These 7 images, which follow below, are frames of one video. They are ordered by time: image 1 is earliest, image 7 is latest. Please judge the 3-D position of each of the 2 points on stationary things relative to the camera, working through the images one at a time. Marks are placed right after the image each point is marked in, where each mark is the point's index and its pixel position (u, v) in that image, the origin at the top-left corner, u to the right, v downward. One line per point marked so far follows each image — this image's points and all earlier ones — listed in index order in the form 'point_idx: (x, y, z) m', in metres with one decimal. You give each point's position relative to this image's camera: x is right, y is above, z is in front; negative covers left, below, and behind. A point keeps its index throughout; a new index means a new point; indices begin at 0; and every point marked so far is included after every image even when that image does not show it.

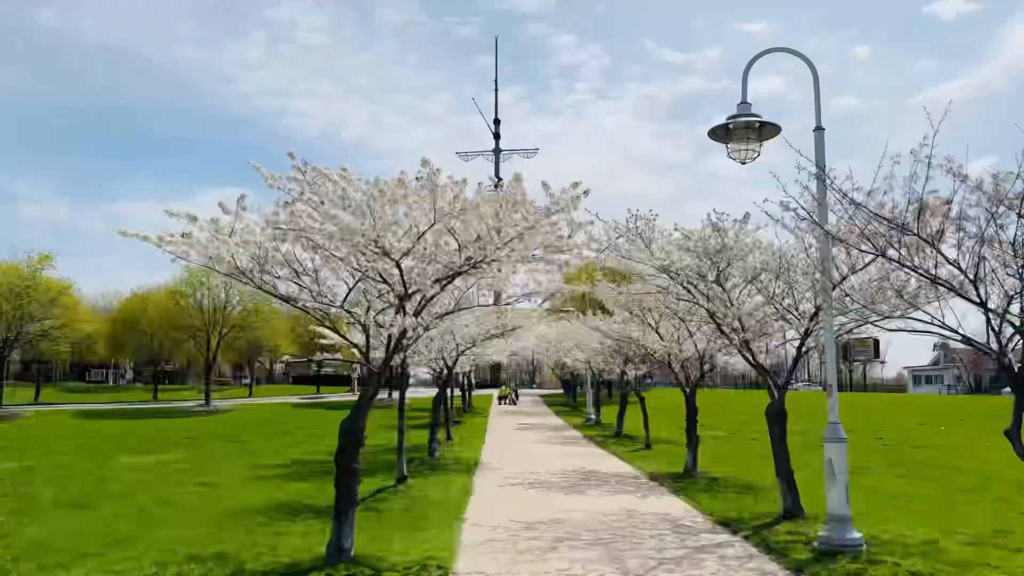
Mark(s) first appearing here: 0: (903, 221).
0: (+3.2, +0.6, +6.4) m
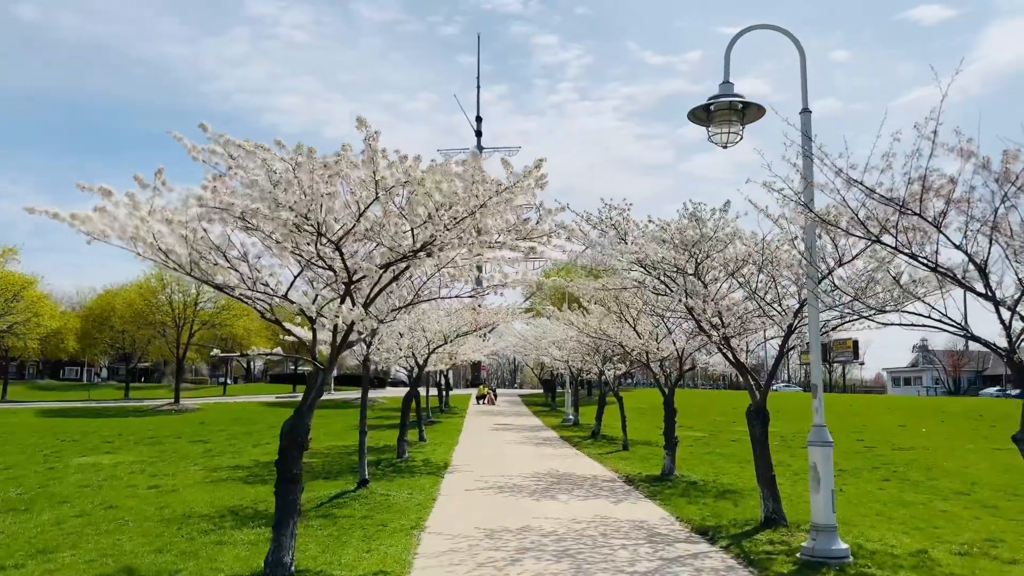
0: (+2.9, +0.6, +5.8) m
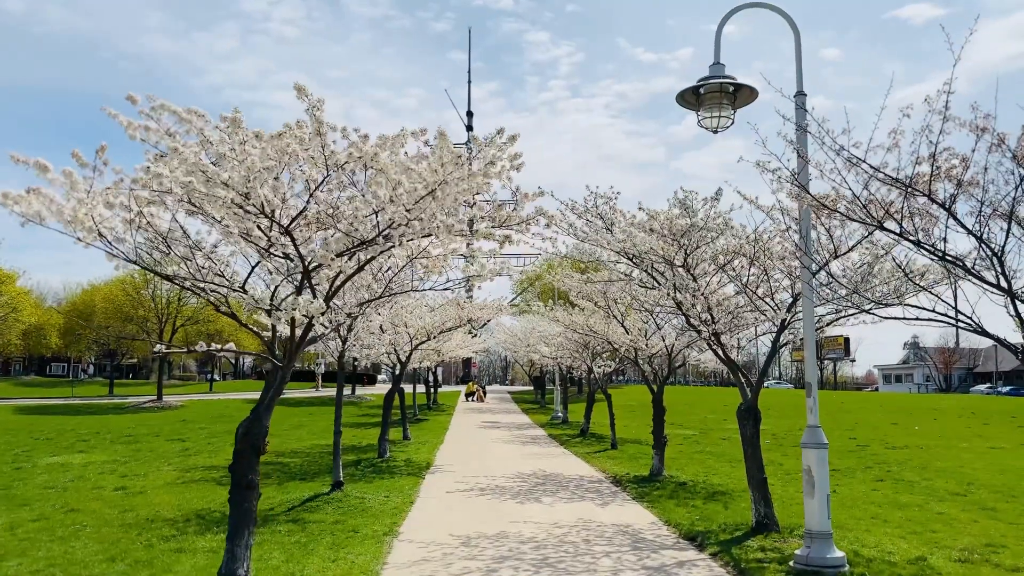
0: (+2.7, +0.7, +5.3) m
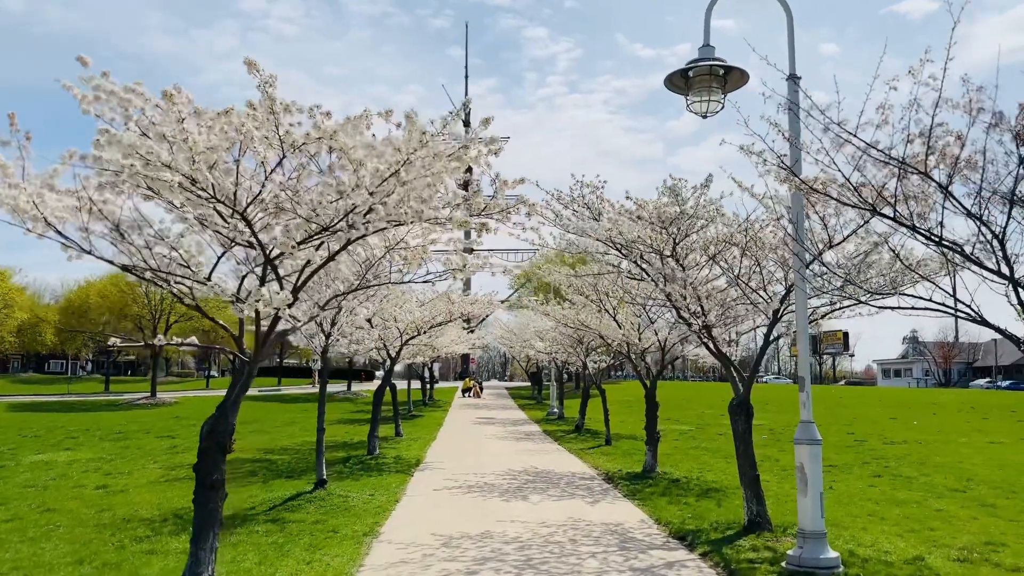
0: (+2.5, +0.8, +4.9) m
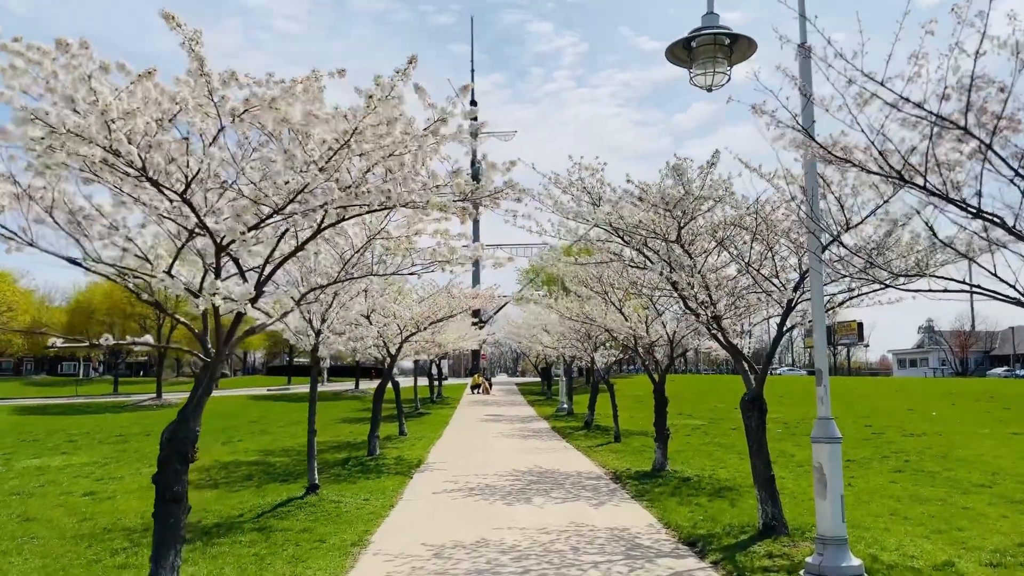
0: (+2.3, +0.9, +4.3) m
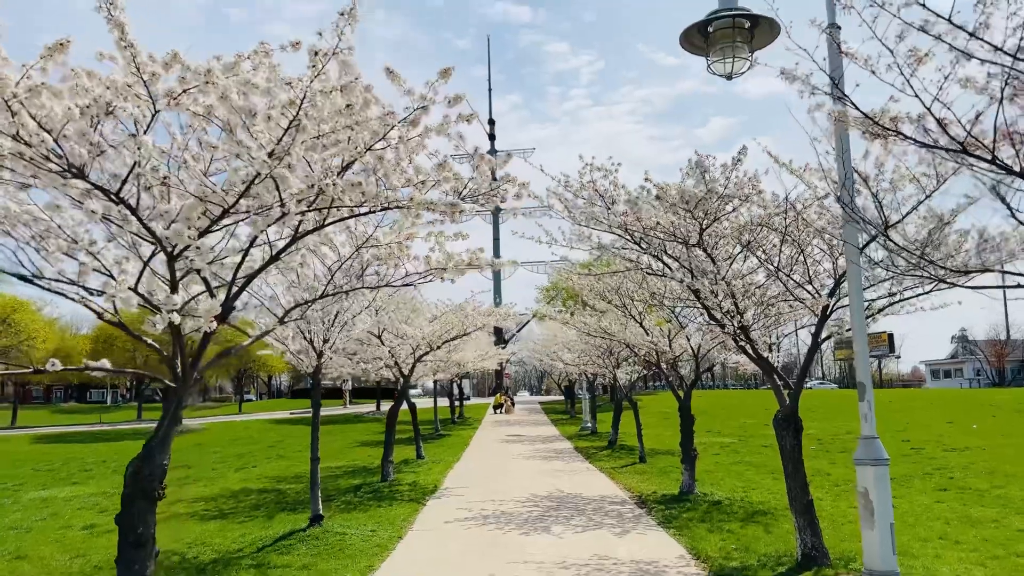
0: (+2.3, +0.9, +3.6) m
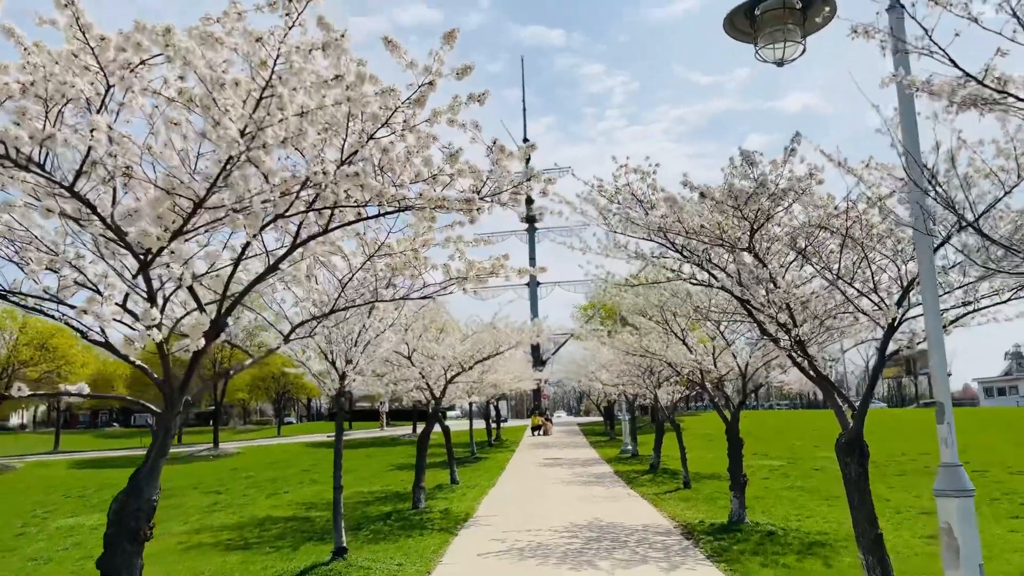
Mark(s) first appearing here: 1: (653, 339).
0: (+2.3, +0.9, +2.8) m
1: (+2.7, -1.0, +15.0) m
